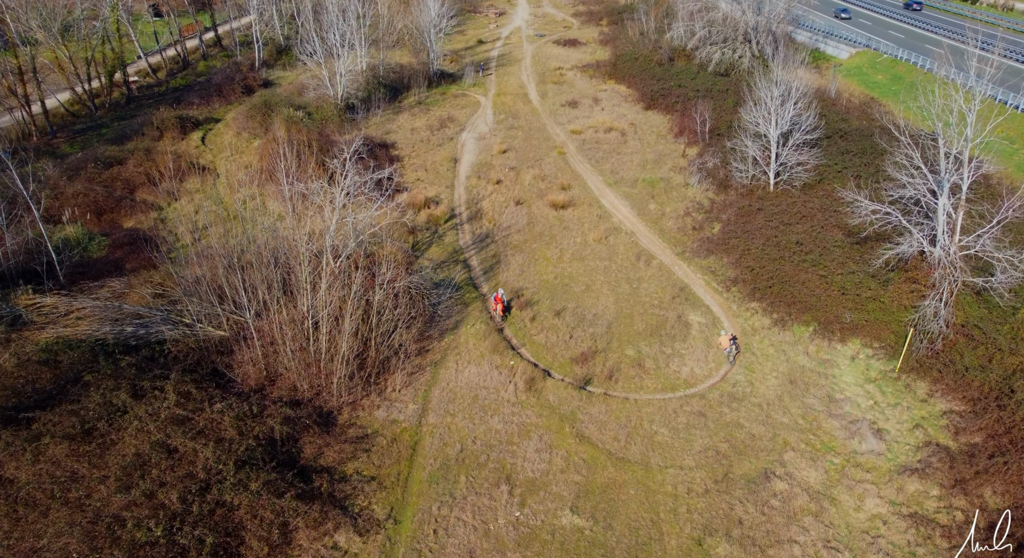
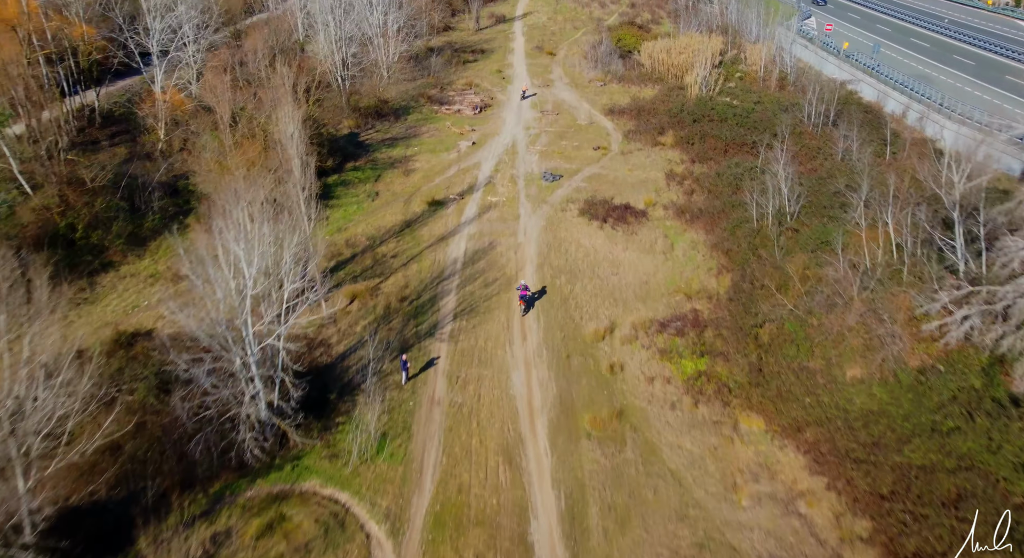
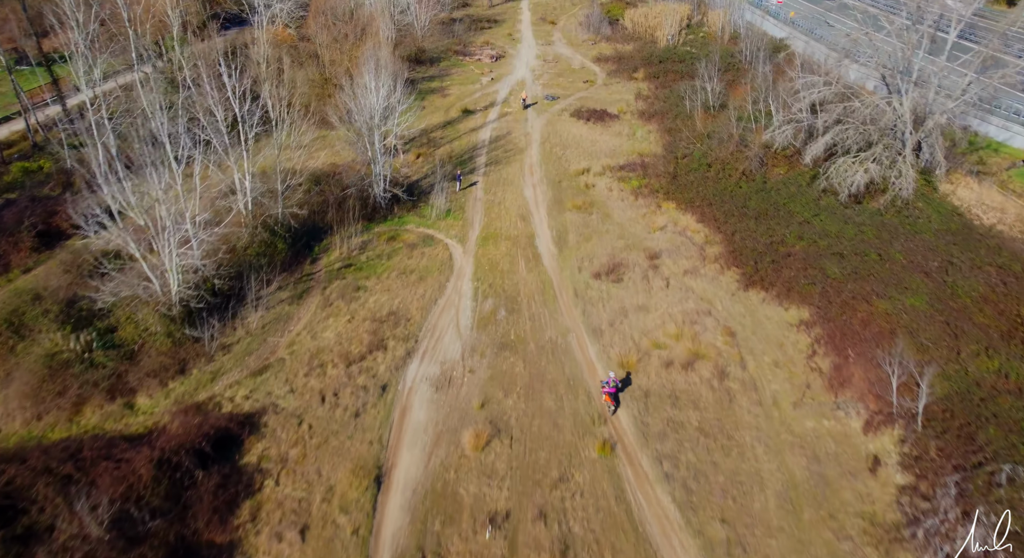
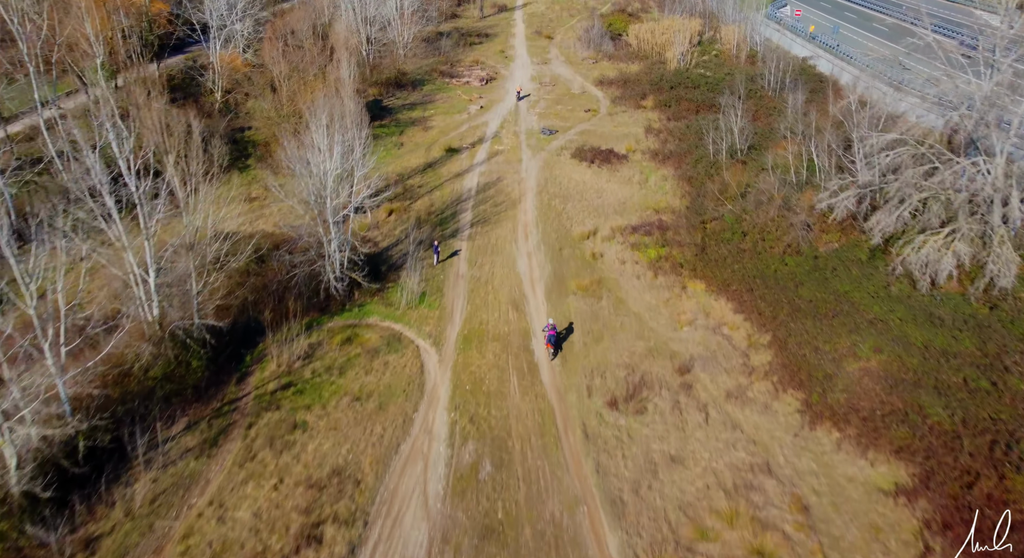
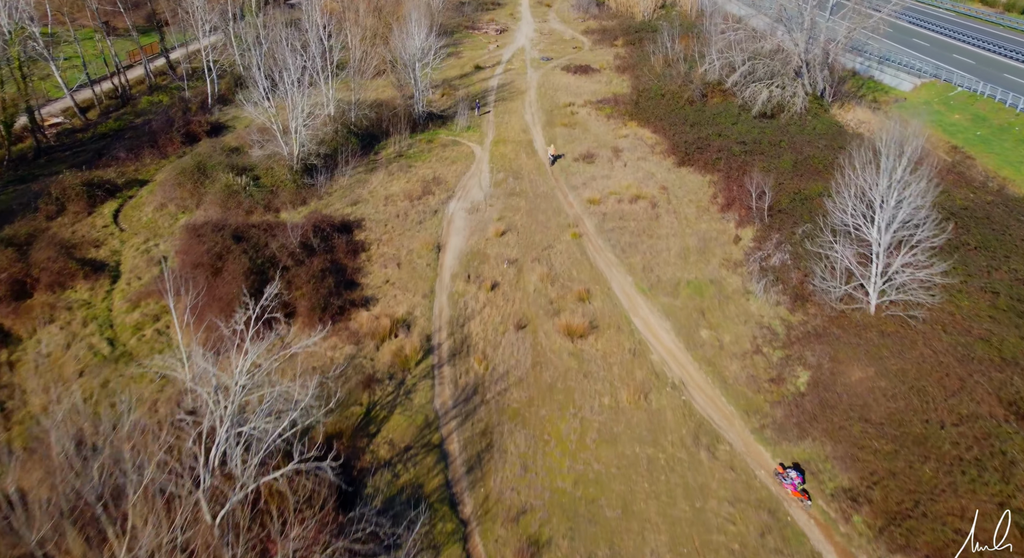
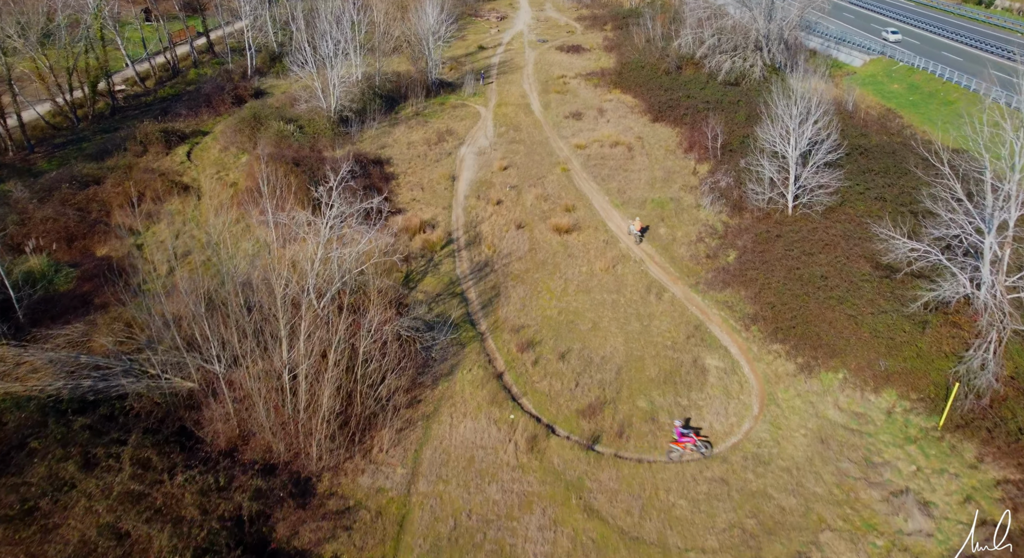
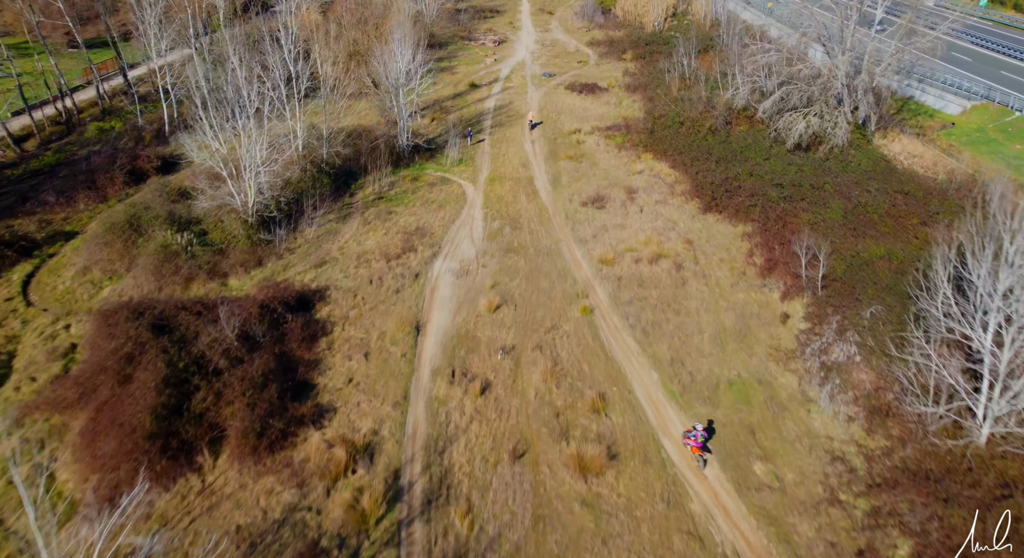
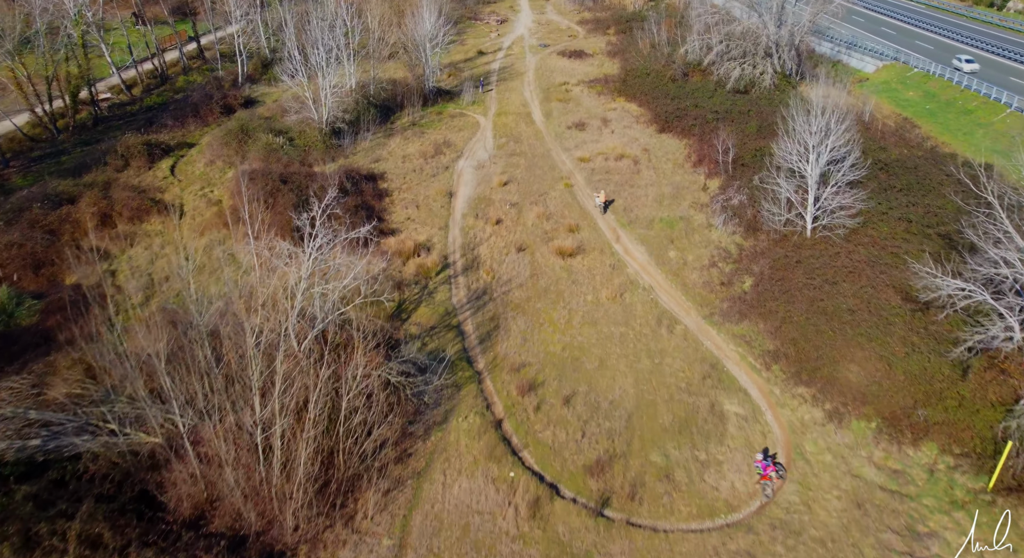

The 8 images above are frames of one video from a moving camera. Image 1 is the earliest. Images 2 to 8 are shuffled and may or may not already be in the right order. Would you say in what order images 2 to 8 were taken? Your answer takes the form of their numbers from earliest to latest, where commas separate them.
6, 8, 5, 7, 3, 4, 2
